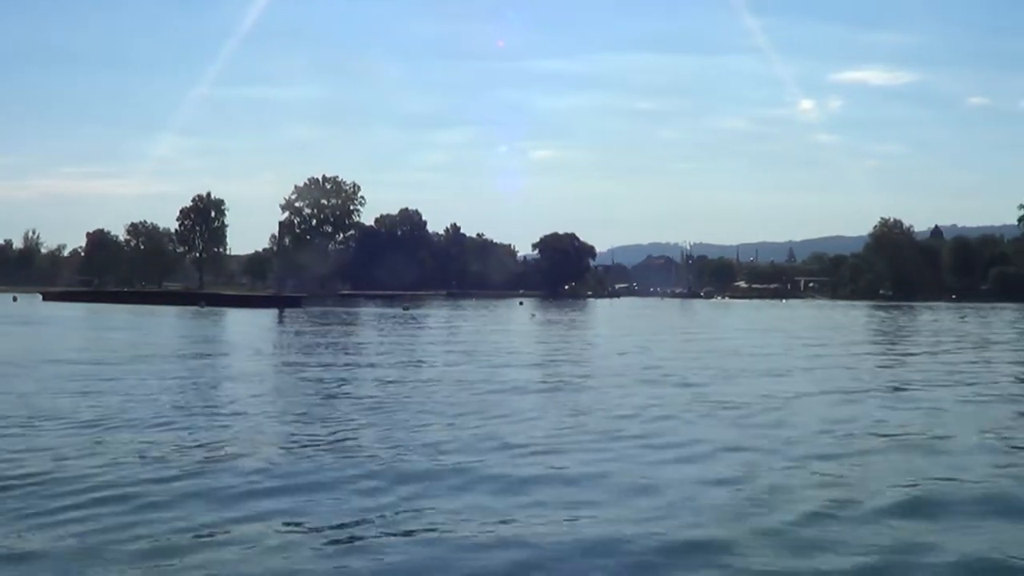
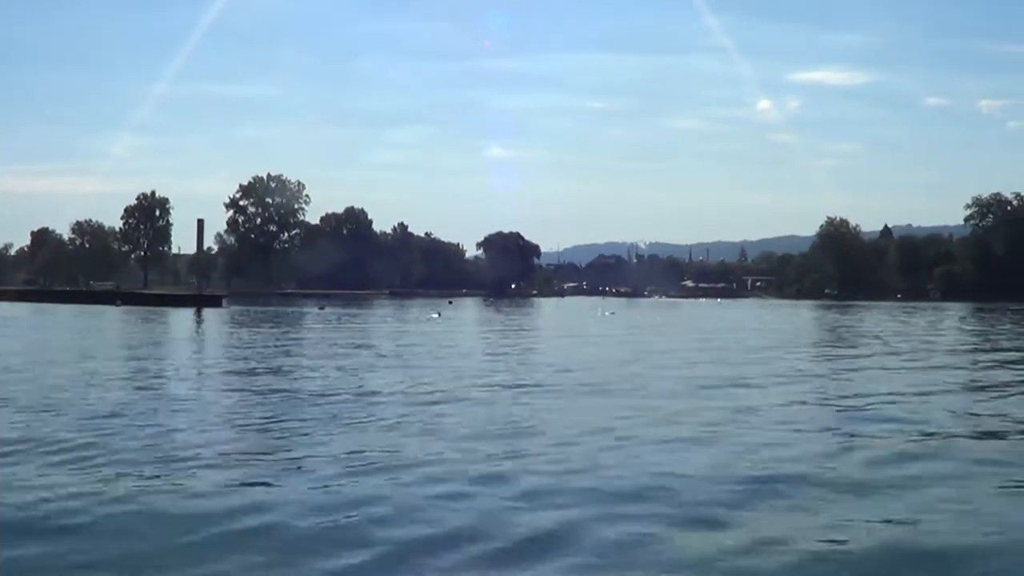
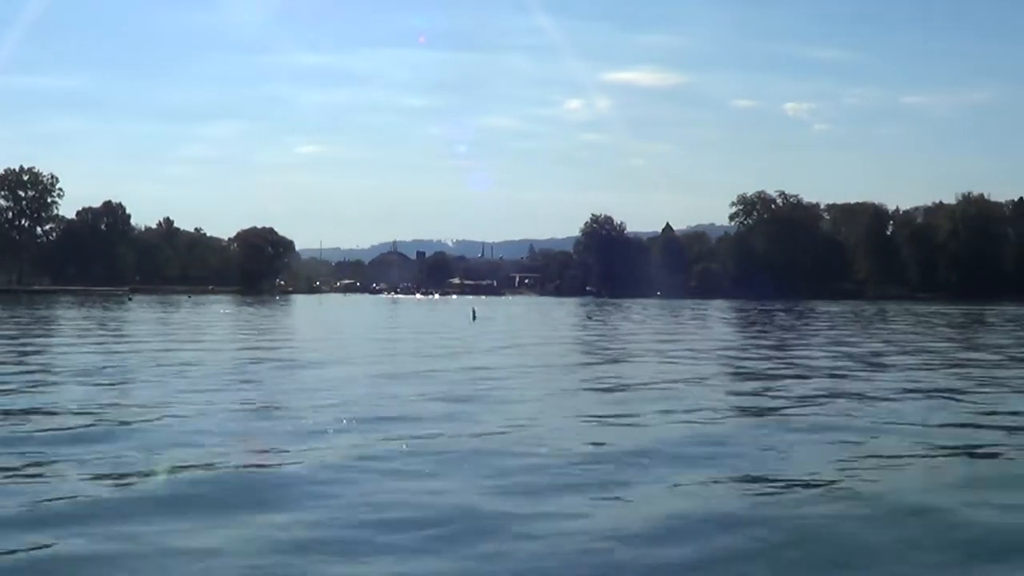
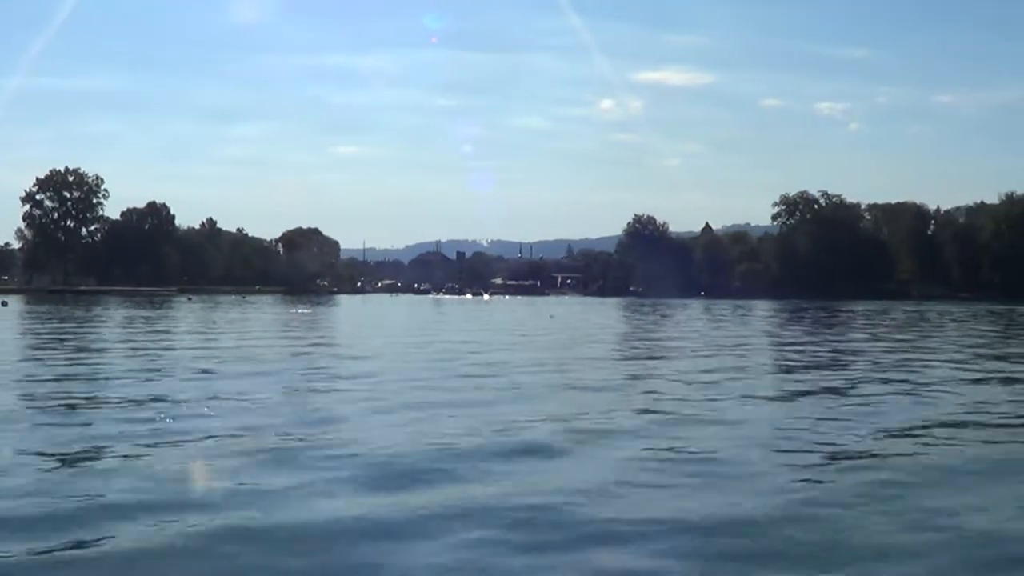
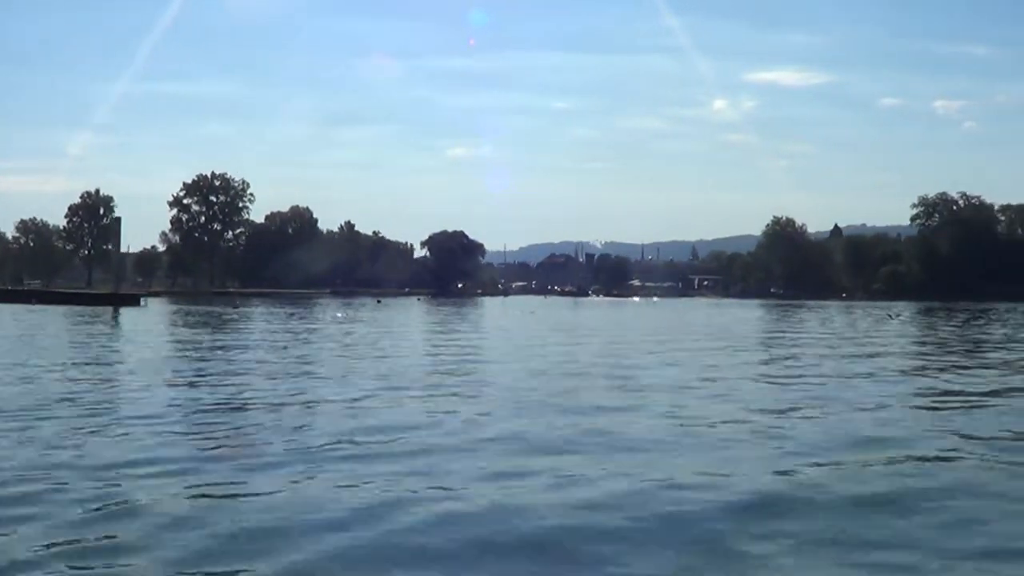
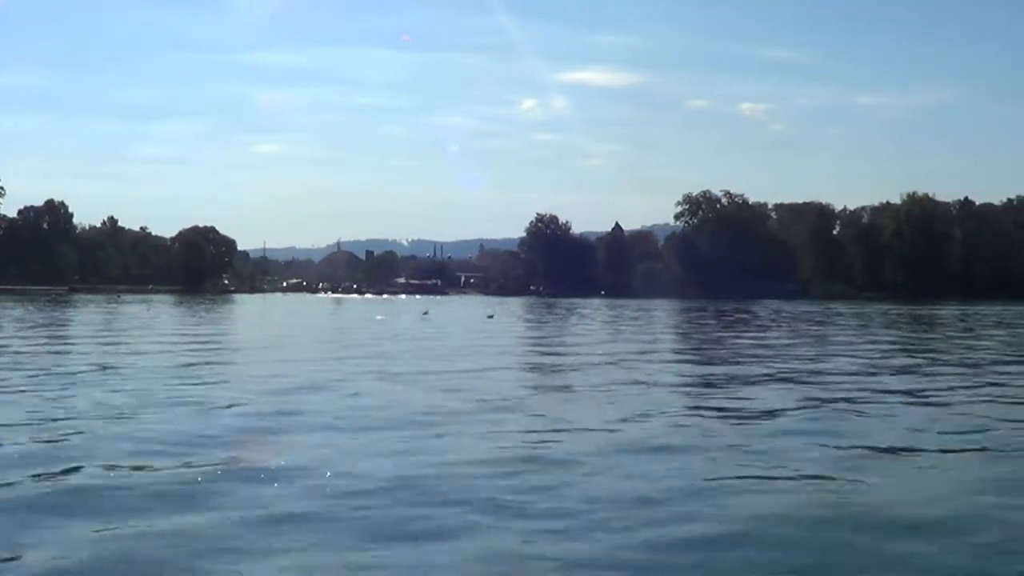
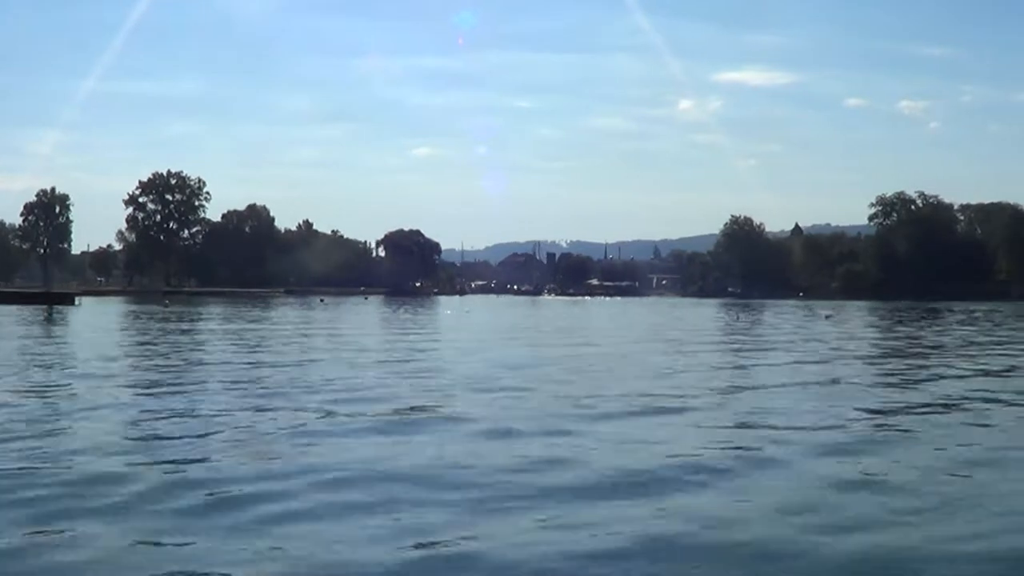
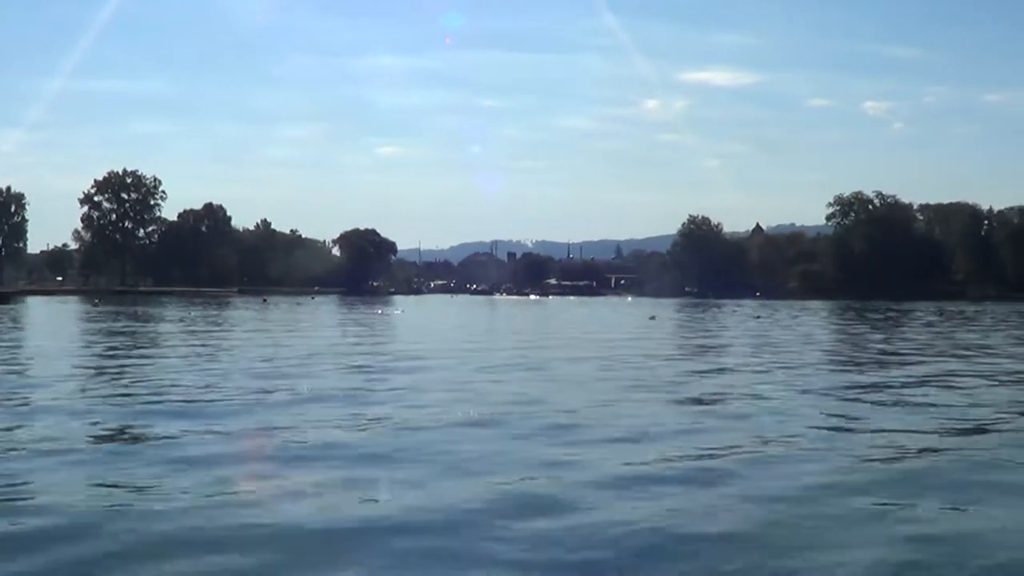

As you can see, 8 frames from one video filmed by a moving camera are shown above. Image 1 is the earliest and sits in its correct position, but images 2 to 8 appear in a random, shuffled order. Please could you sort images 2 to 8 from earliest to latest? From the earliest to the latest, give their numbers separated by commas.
2, 5, 7, 8, 4, 3, 6
